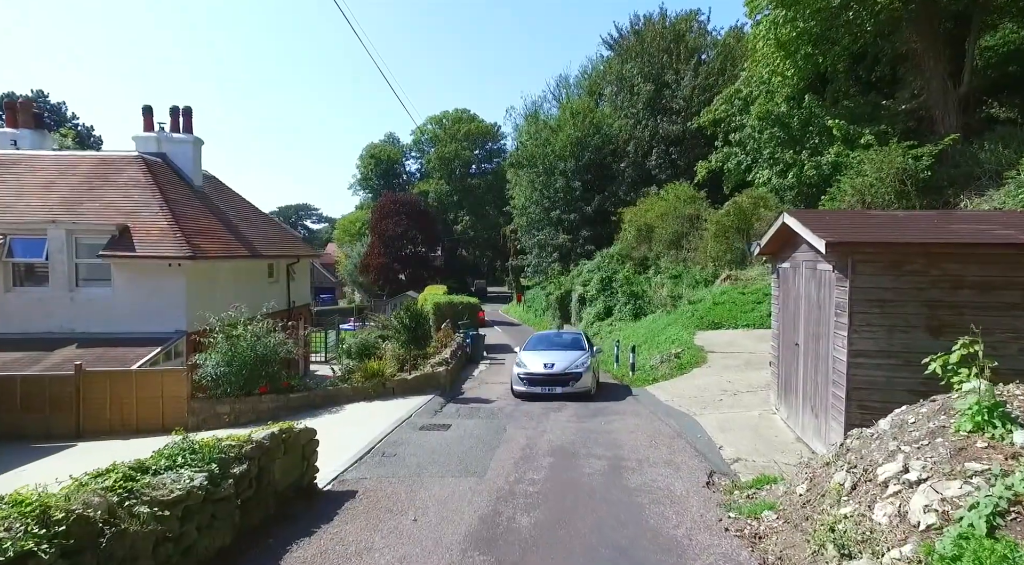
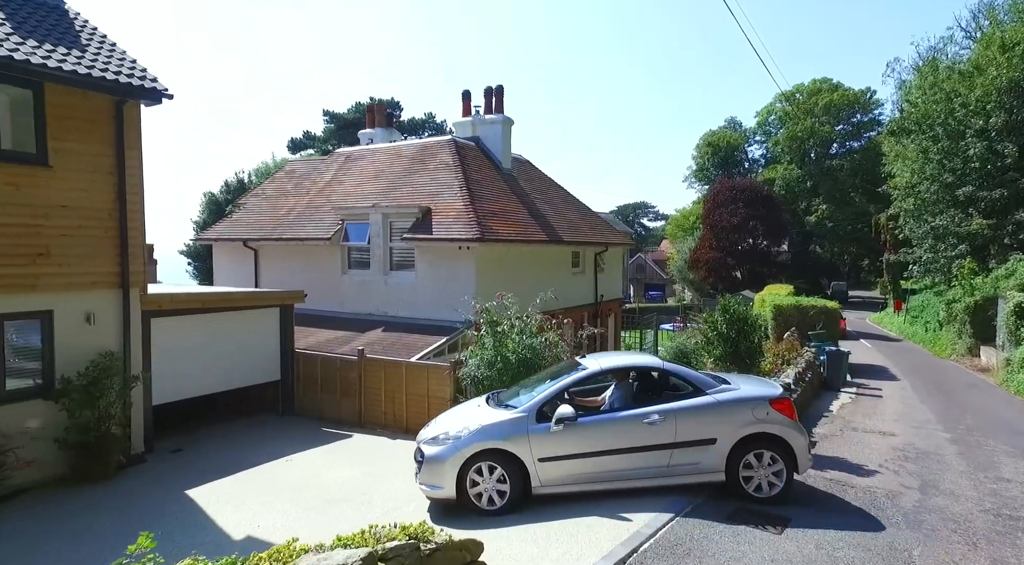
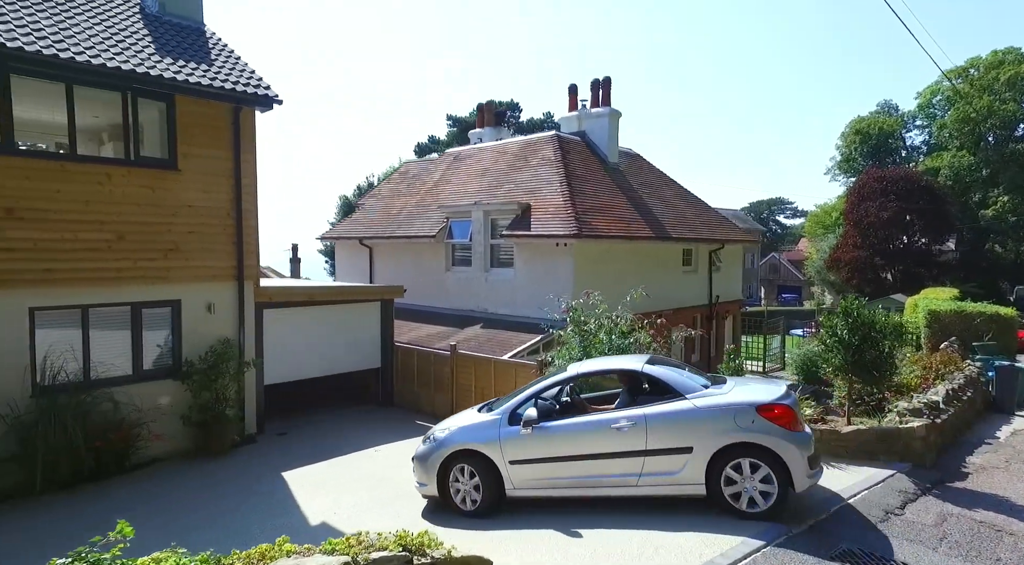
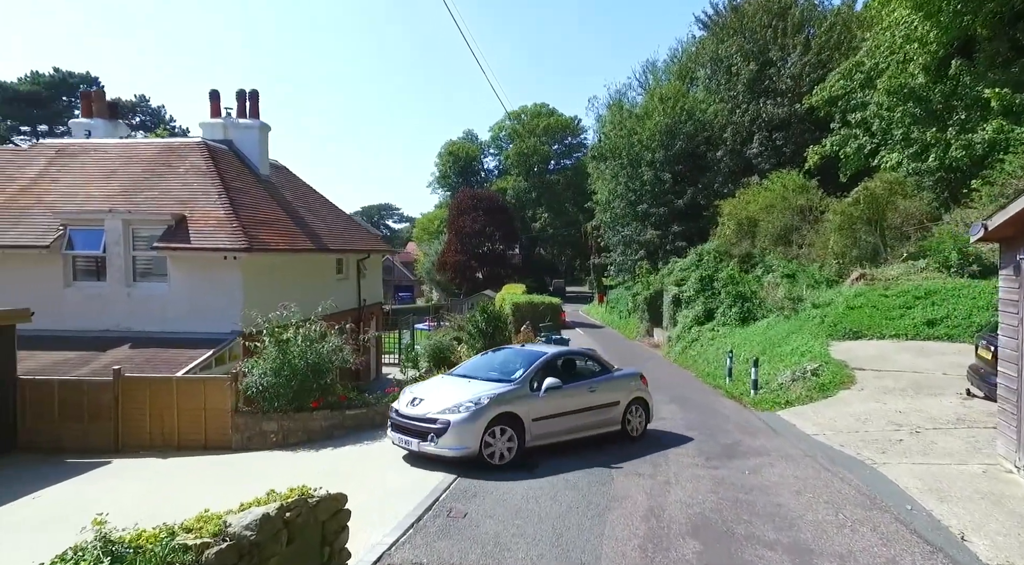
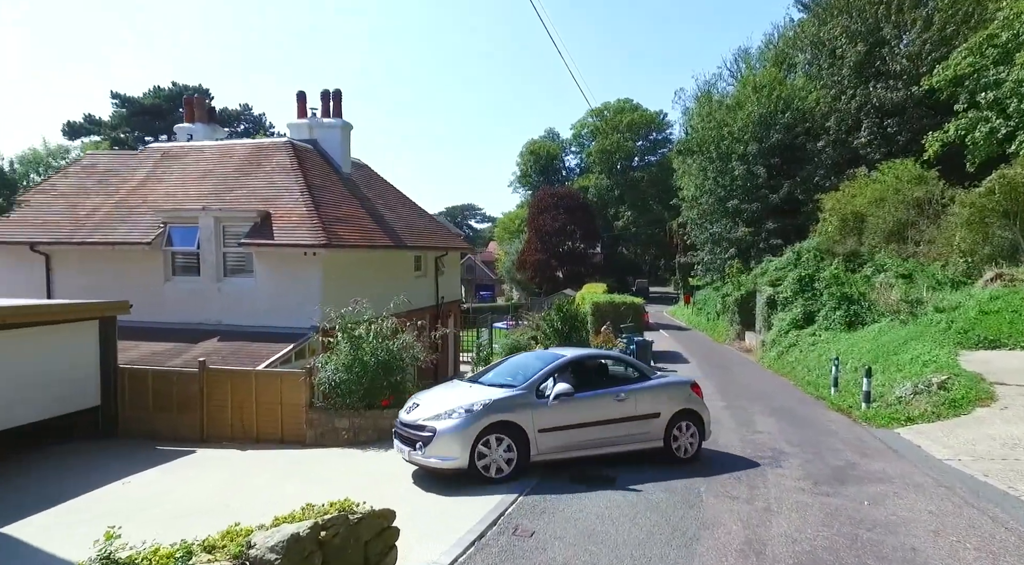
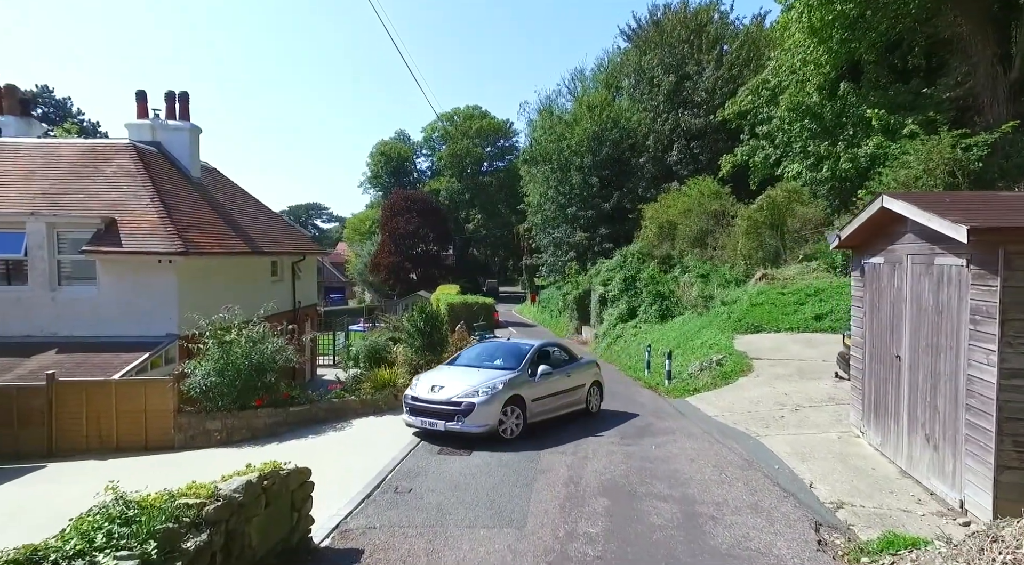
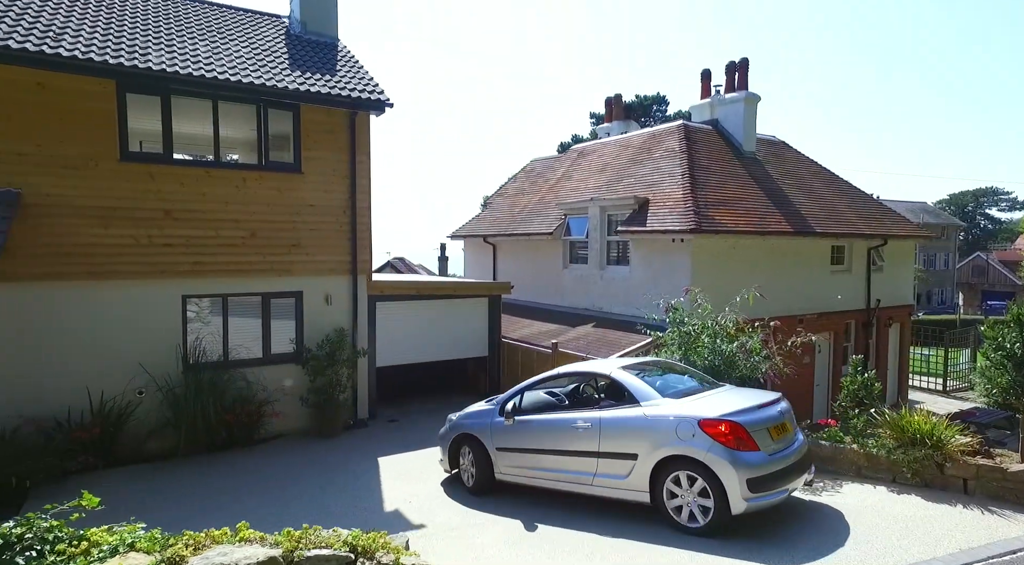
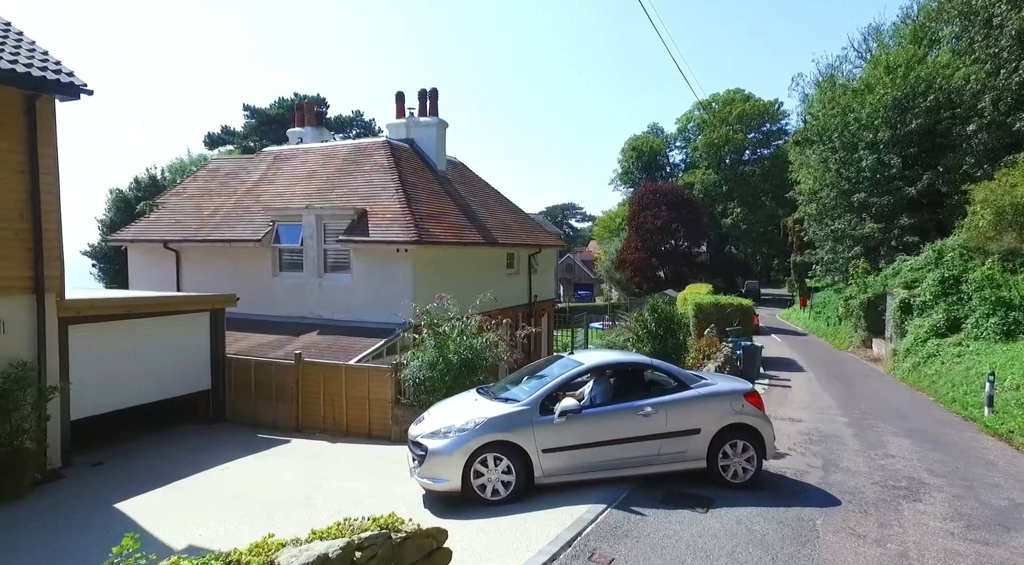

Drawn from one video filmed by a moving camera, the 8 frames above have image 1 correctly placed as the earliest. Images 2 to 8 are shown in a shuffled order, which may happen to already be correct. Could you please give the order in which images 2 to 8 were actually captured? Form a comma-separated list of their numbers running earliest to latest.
6, 4, 5, 8, 2, 3, 7
